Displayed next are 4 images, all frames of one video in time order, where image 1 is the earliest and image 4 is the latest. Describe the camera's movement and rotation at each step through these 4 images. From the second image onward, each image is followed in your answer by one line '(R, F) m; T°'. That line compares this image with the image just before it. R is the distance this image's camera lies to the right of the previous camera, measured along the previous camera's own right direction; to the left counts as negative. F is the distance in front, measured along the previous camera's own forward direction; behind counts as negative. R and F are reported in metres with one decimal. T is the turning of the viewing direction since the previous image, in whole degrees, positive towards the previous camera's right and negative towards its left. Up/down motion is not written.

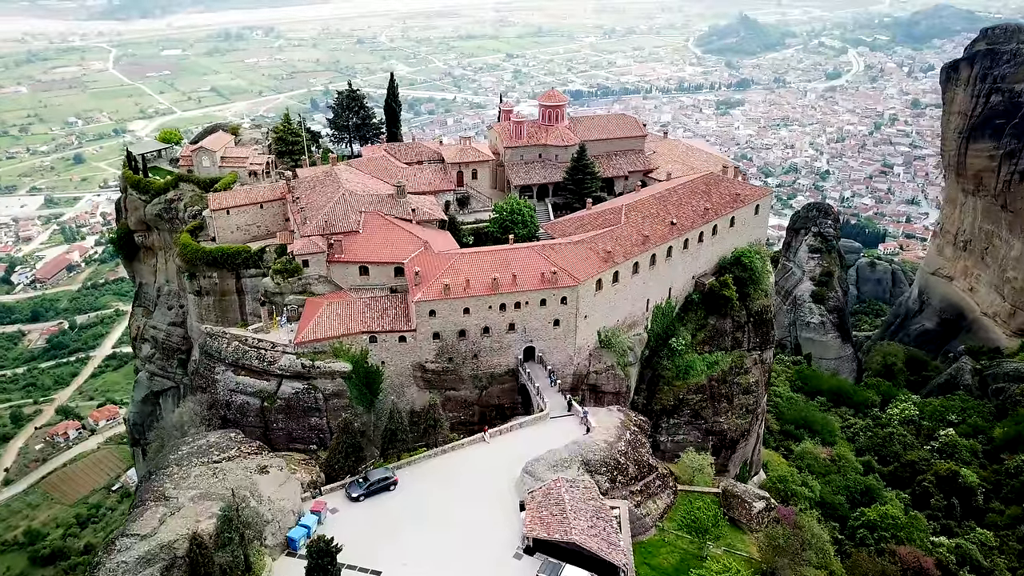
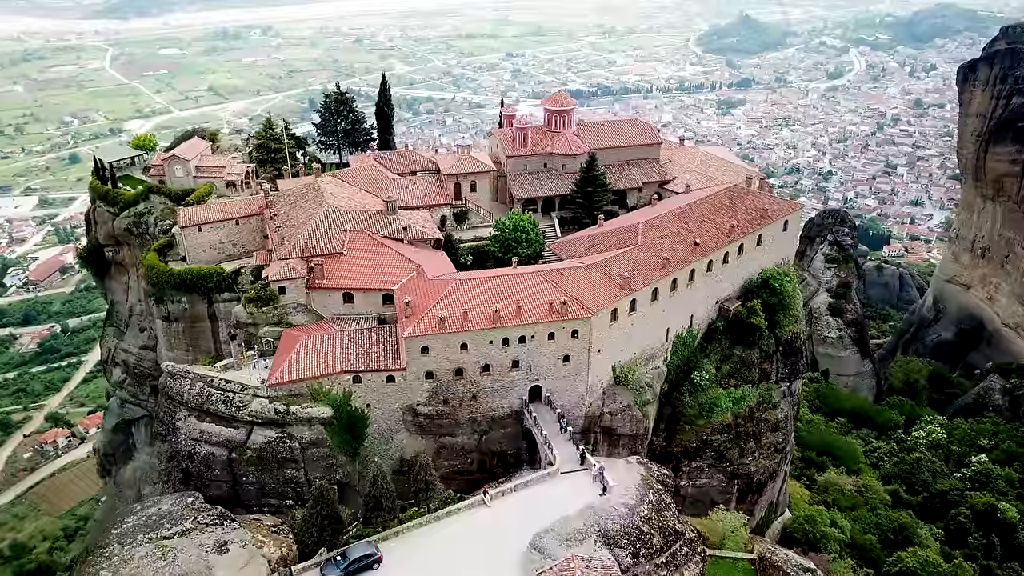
(-0.2, +4.2) m; 0°
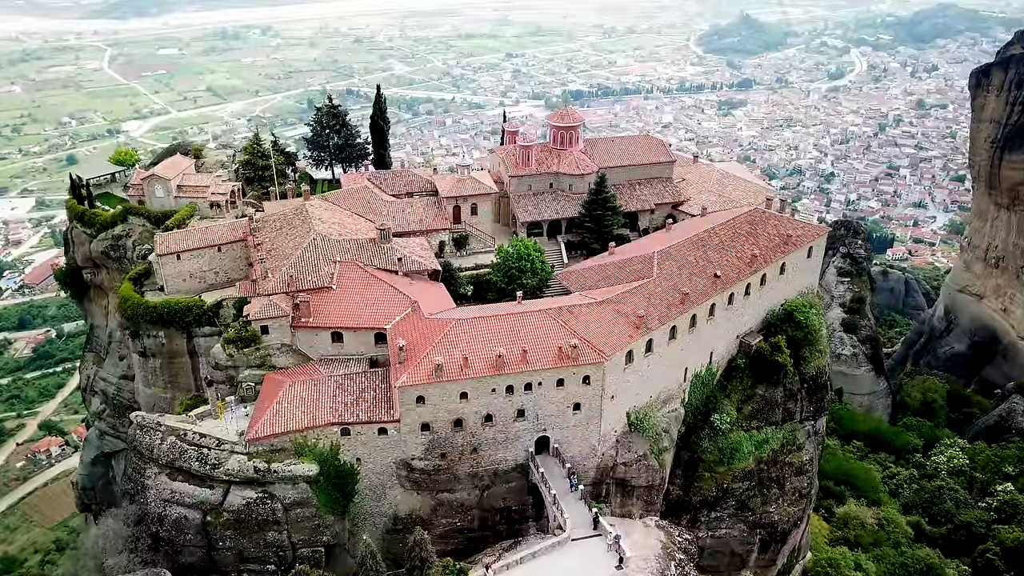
(-0.2, +2.8) m; 0°
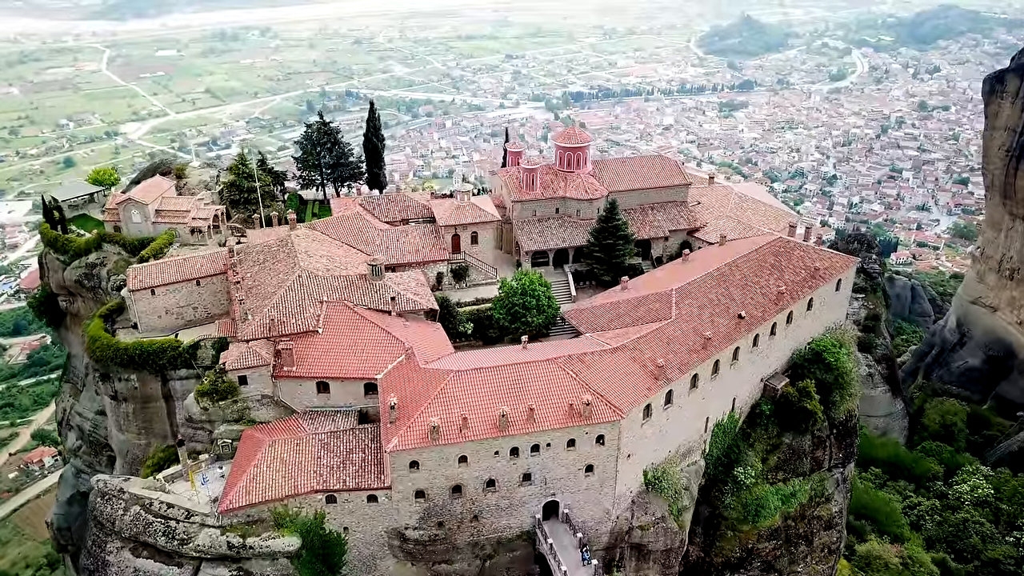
(-0.2, +2.8) m; 0°
